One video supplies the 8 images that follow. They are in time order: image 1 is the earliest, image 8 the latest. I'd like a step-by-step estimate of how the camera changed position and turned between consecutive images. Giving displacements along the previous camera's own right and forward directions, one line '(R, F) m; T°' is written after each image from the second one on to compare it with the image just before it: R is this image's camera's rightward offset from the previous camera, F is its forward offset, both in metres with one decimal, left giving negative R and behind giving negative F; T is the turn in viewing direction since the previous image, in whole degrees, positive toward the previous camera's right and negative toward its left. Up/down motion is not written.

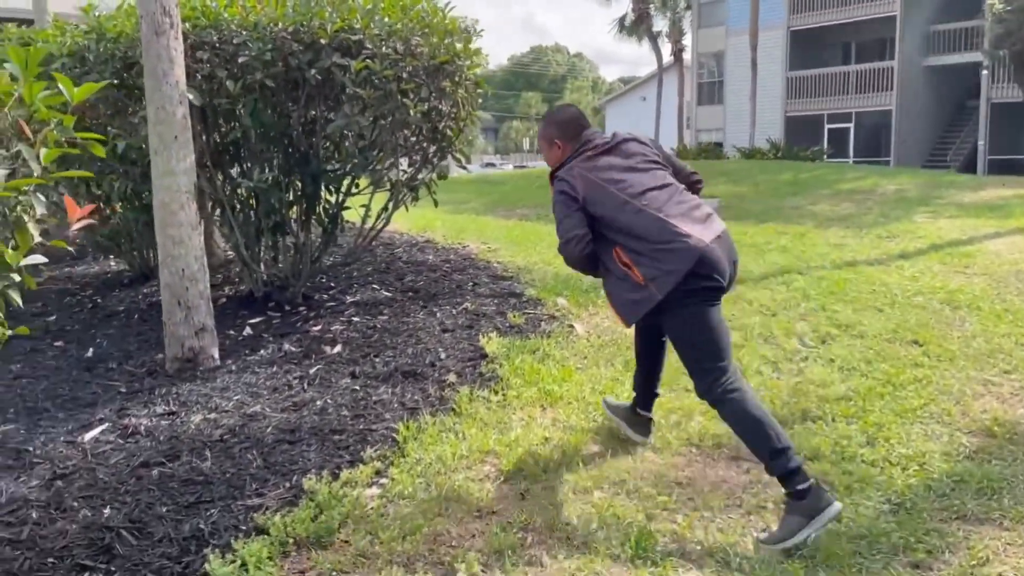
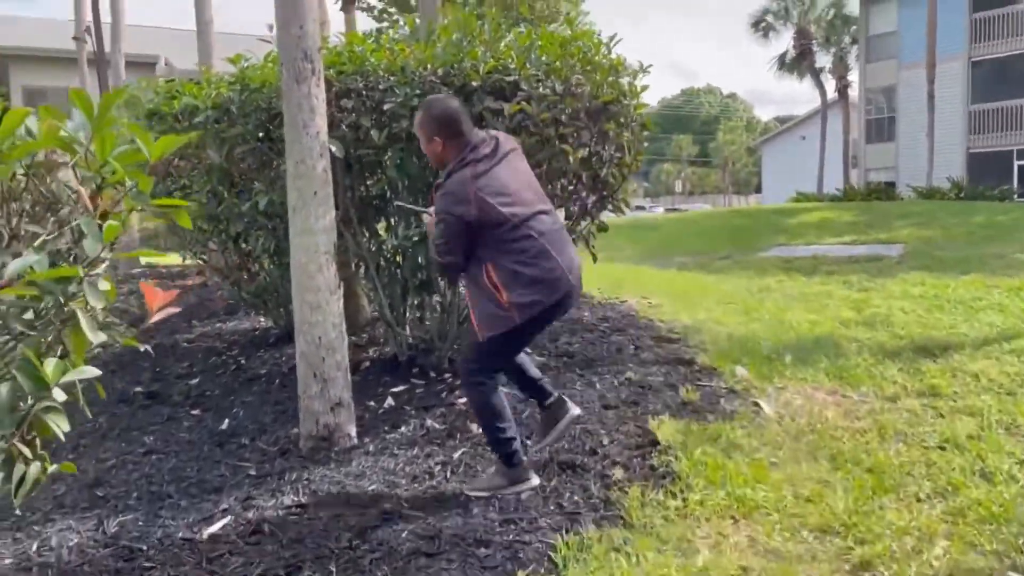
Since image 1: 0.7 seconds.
(-0.1, +0.7) m; -10°
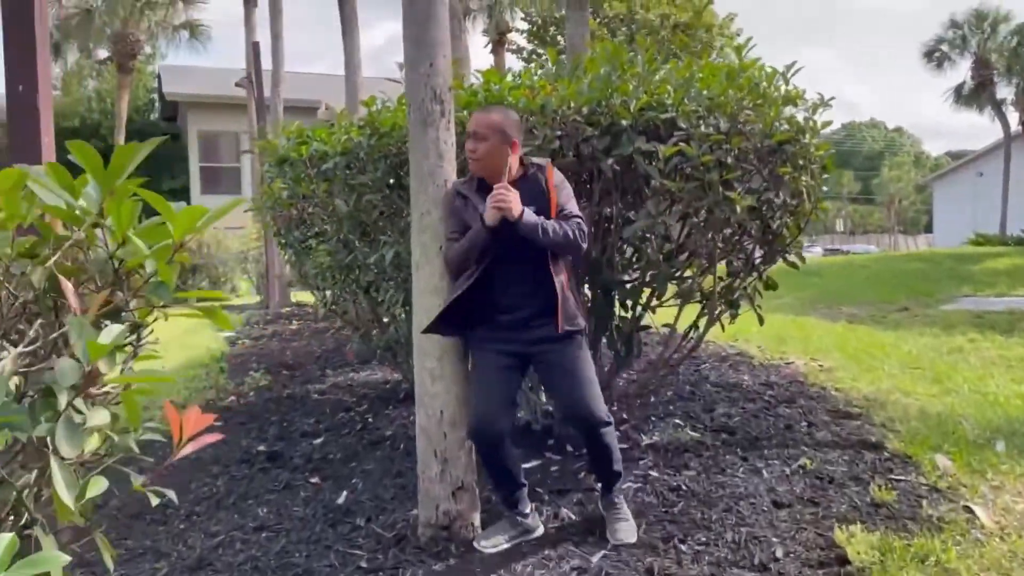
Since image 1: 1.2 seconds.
(0.0, +0.6) m; -10°
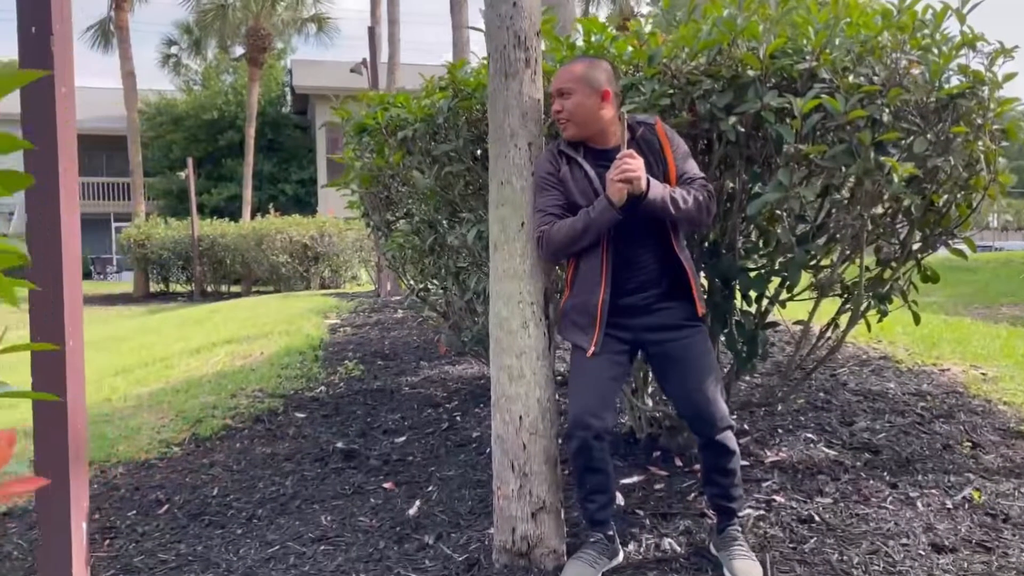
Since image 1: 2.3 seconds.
(+0.1, +0.6) m; -8°
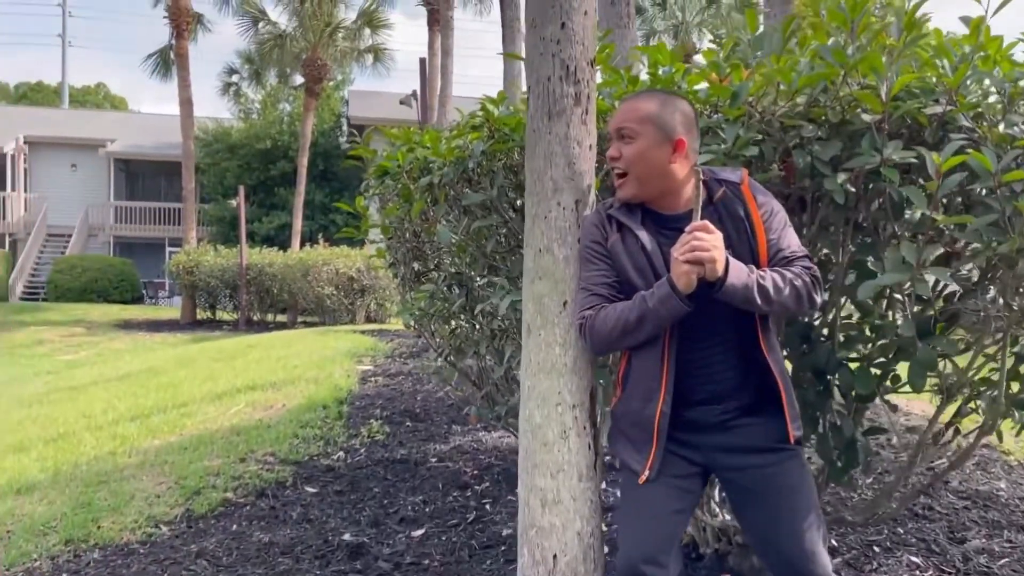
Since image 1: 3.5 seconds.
(0.0, +0.7) m; -3°
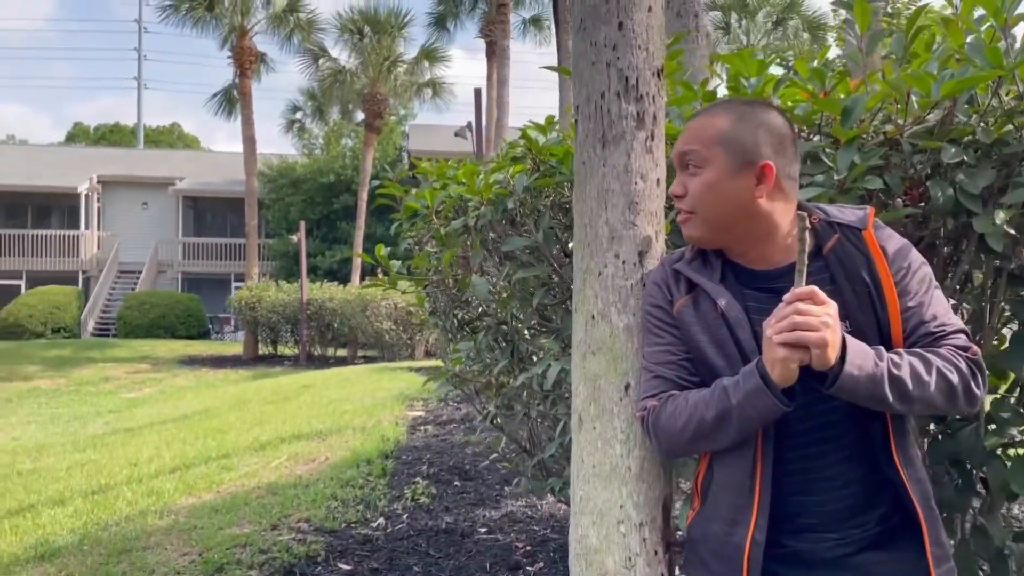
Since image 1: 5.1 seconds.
(0.0, +0.6) m; -4°
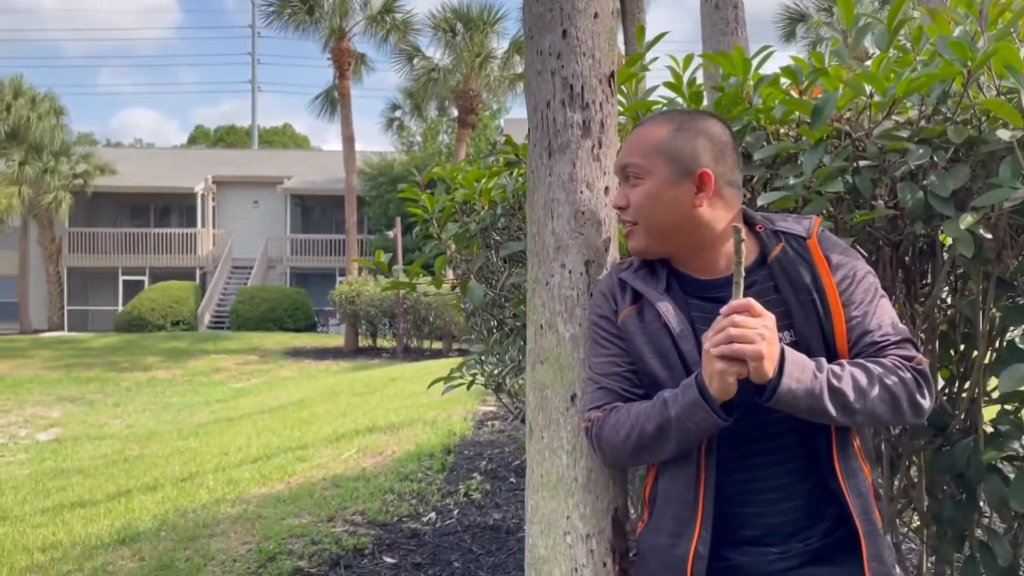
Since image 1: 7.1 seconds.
(+0.3, 0.0) m; -7°
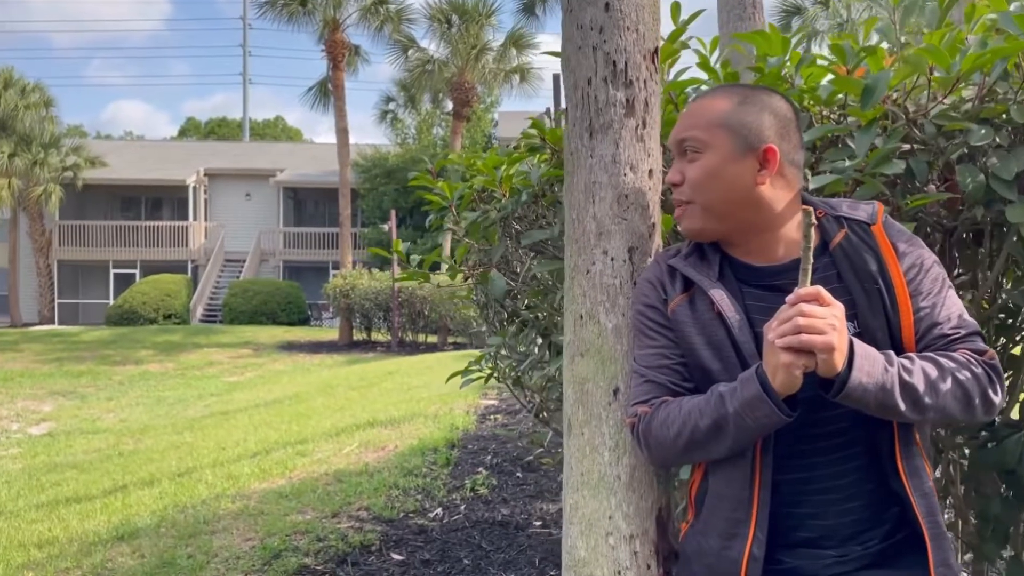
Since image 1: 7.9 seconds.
(-0.1, +0.1) m; +1°
